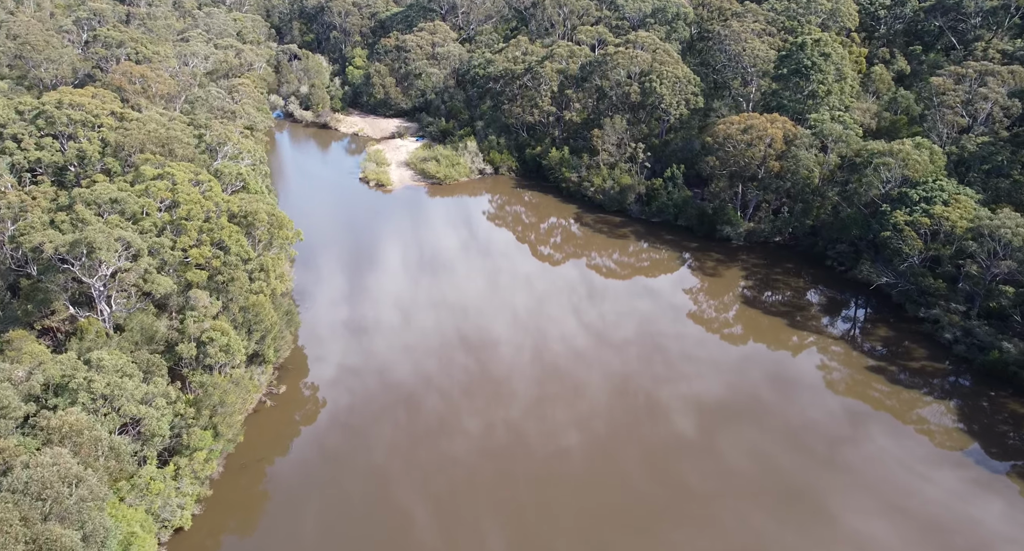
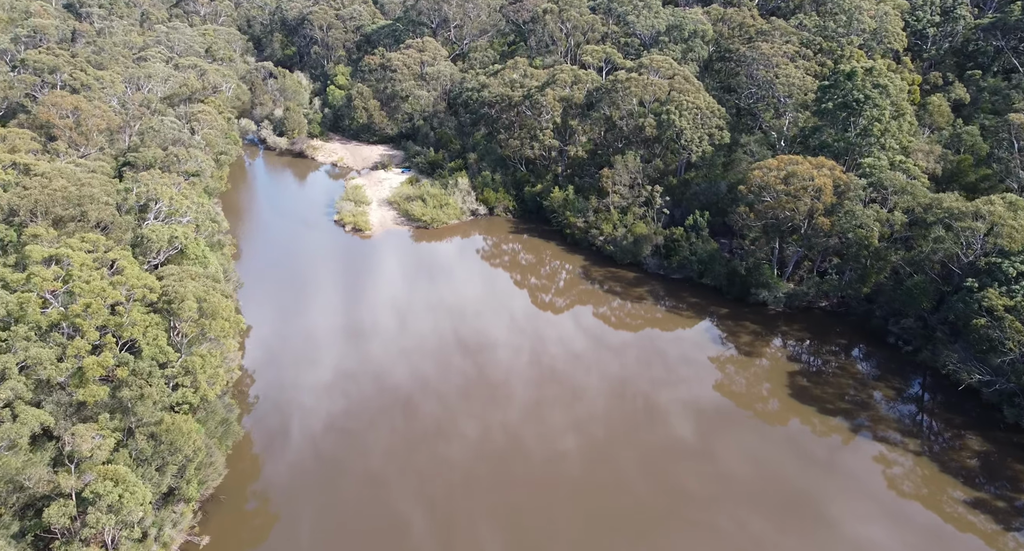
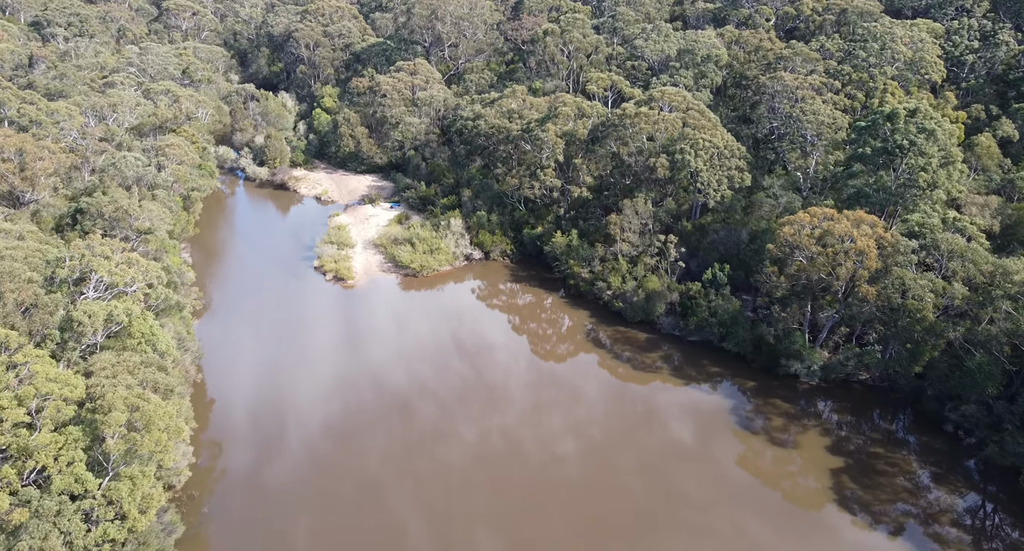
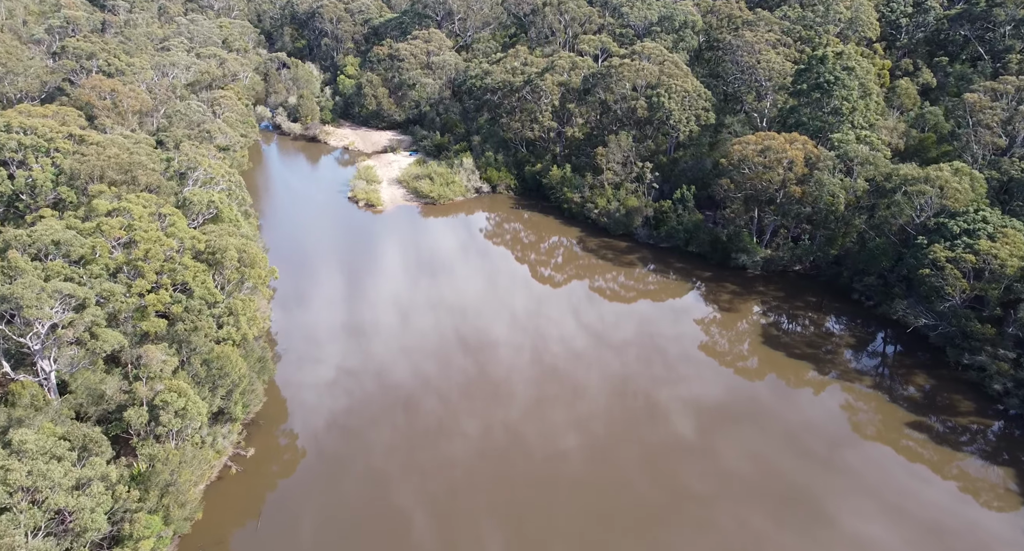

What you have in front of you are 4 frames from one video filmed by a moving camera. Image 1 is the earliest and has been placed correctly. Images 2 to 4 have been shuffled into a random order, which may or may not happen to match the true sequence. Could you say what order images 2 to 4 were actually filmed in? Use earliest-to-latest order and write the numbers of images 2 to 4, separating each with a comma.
4, 2, 3
